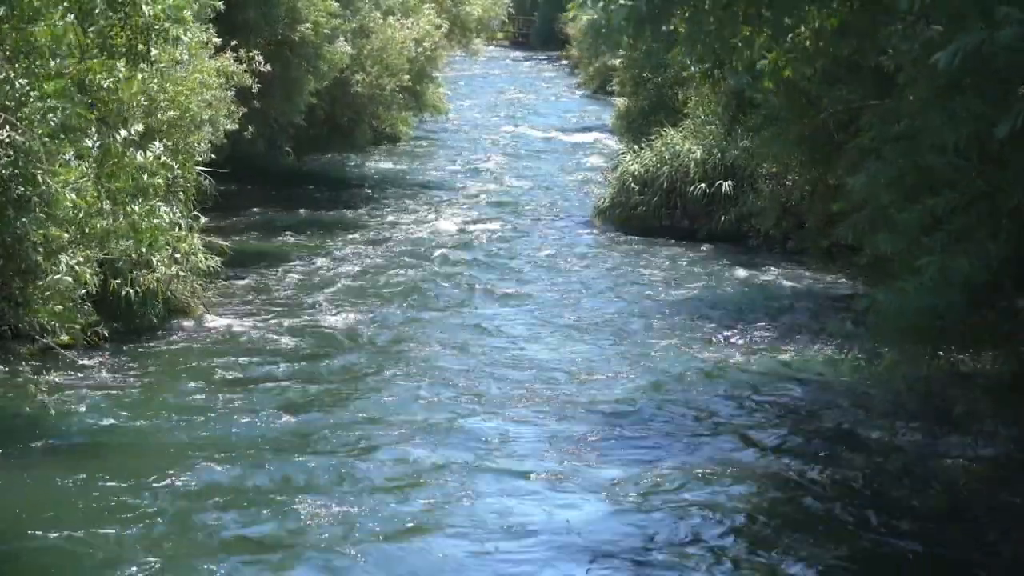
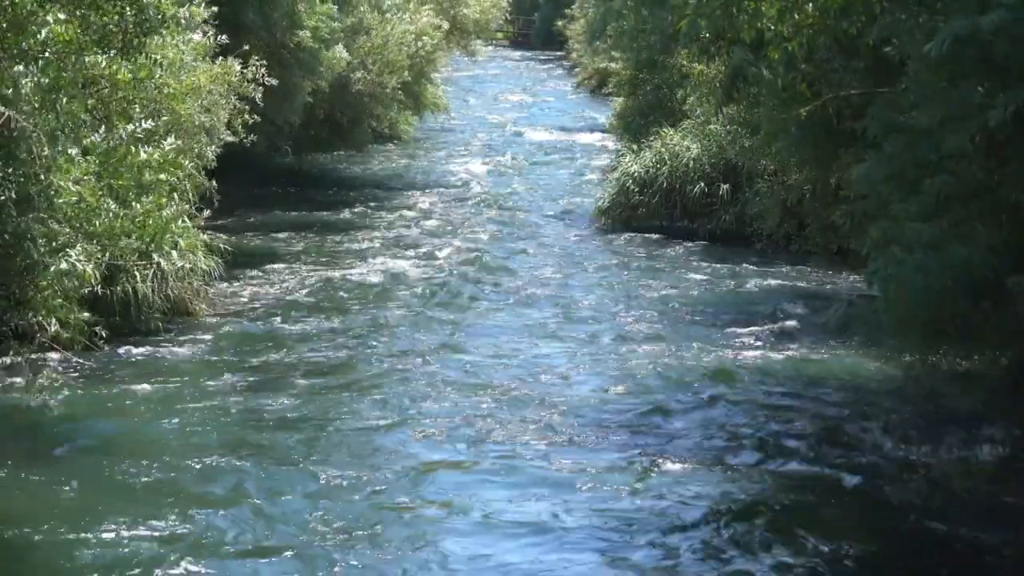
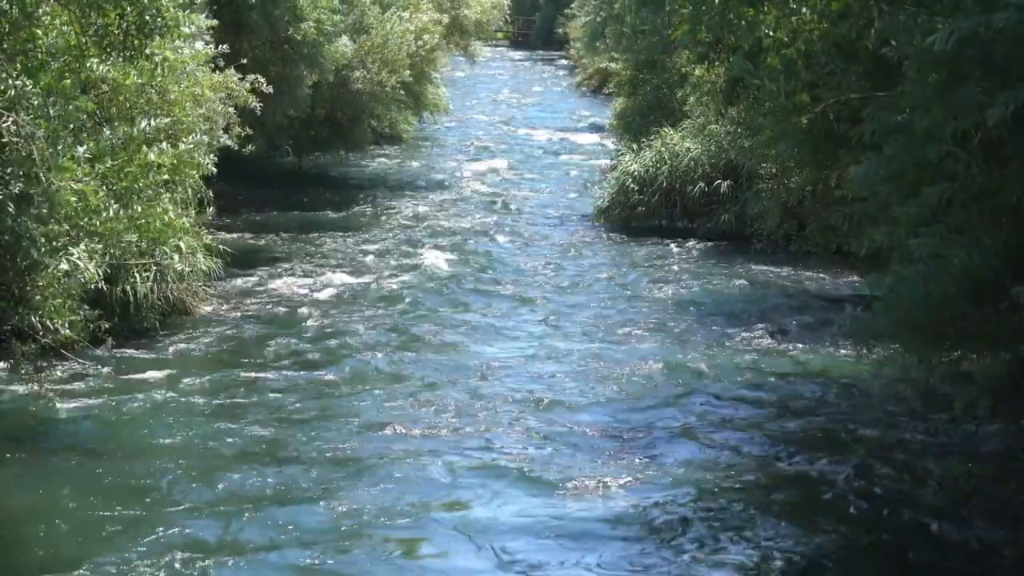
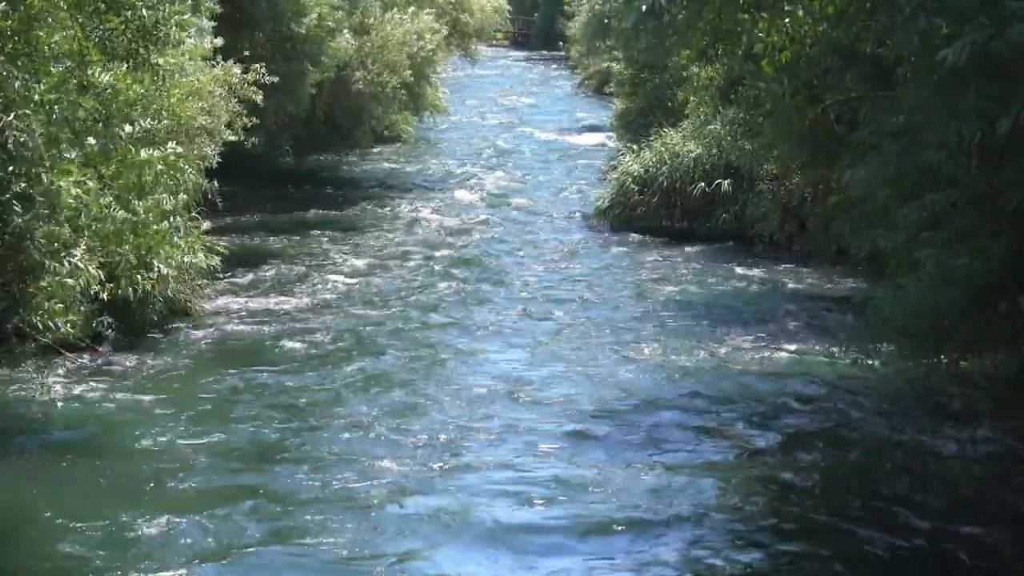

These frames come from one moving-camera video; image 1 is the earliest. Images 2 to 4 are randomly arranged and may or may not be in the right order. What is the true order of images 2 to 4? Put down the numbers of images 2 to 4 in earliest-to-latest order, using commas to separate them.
4, 3, 2
